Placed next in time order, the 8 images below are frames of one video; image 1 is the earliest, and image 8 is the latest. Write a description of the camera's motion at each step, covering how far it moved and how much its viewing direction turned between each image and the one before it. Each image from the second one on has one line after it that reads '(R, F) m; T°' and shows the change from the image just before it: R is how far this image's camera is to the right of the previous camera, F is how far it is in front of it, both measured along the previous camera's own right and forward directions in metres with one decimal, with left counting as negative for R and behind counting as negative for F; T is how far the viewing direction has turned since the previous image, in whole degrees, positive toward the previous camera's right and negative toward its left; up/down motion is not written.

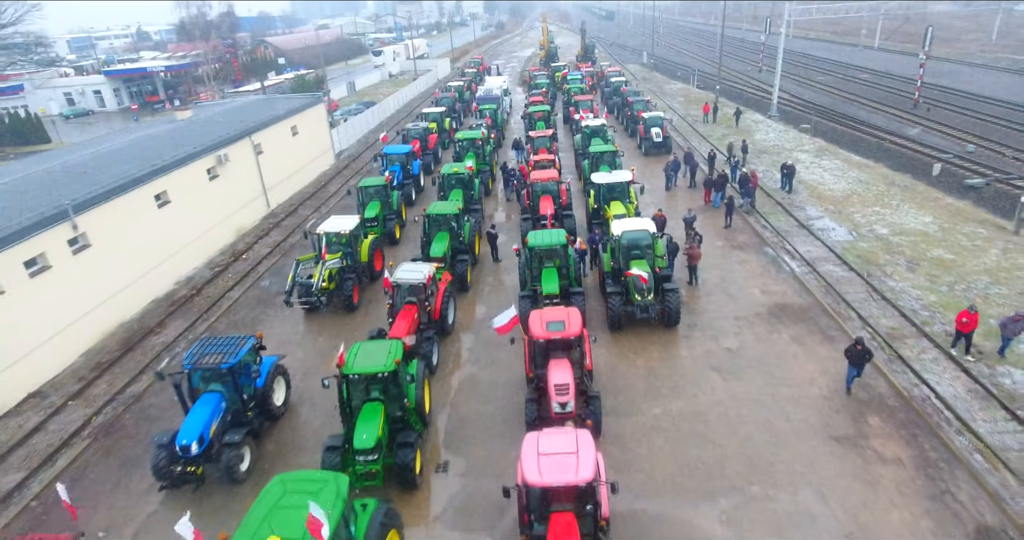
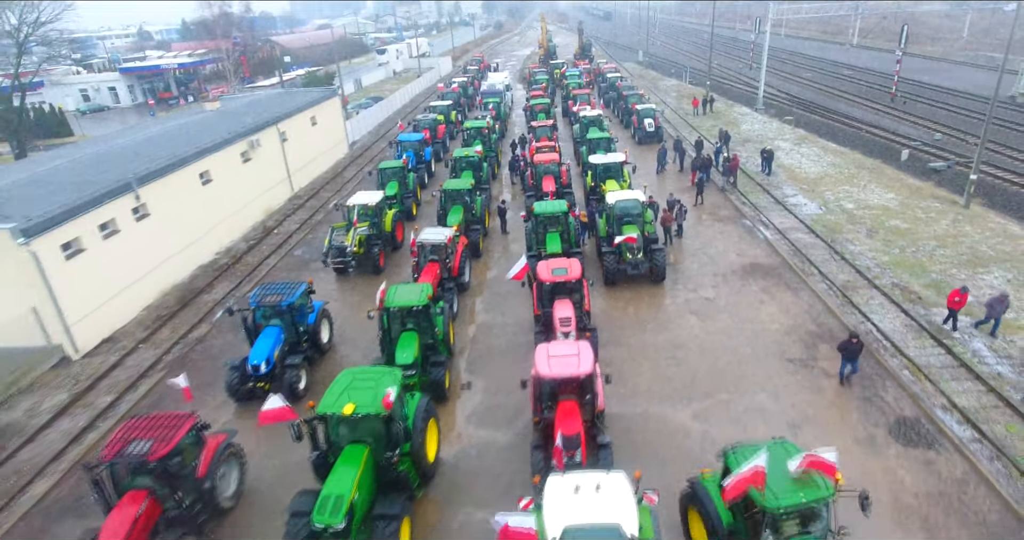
(-0.3, -1.9) m; 0°
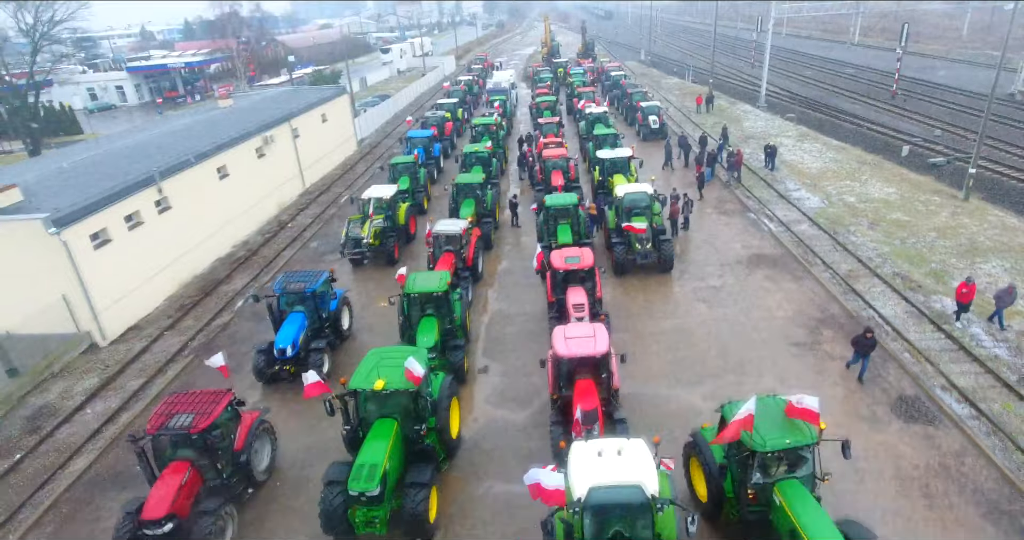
(-0.3, -0.4) m; 0°
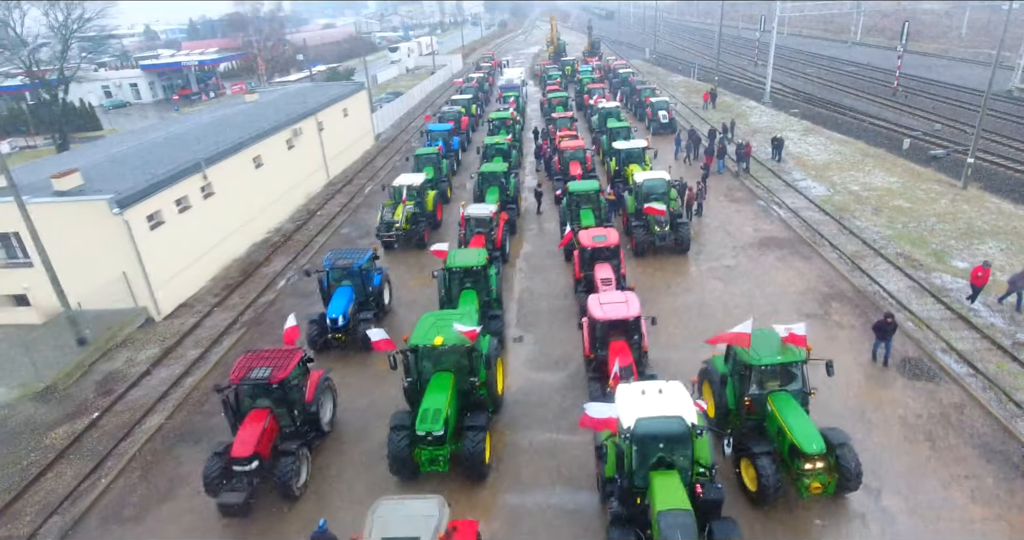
(-0.7, -0.9) m; 0°
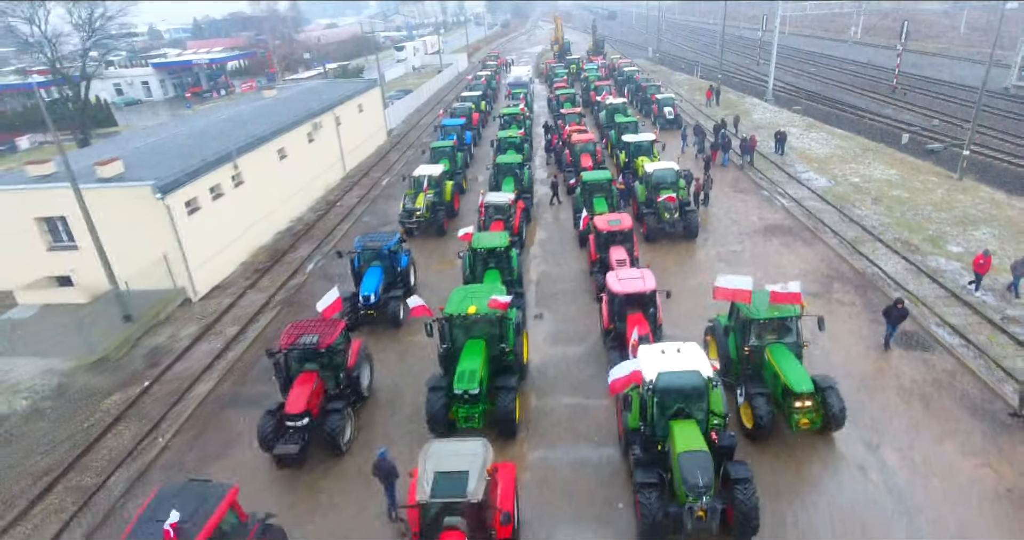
(-0.5, -0.8) m; 0°
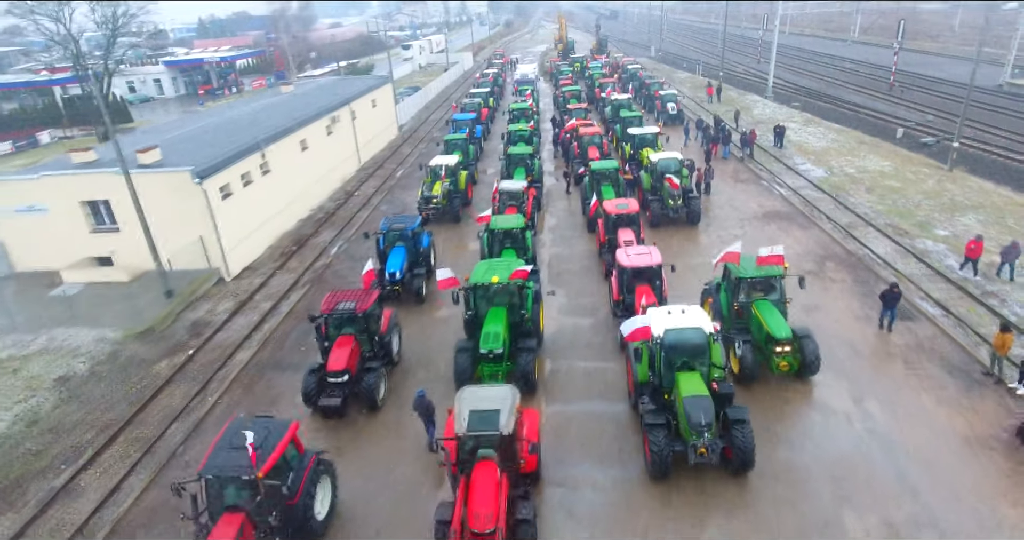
(-0.3, -1.0) m; 0°
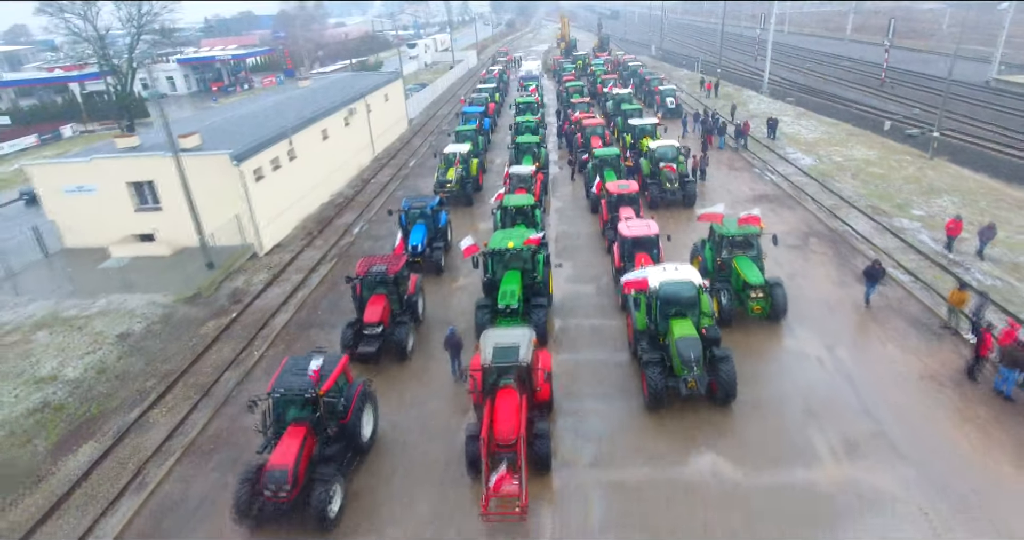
(-0.3, -1.4) m; 0°
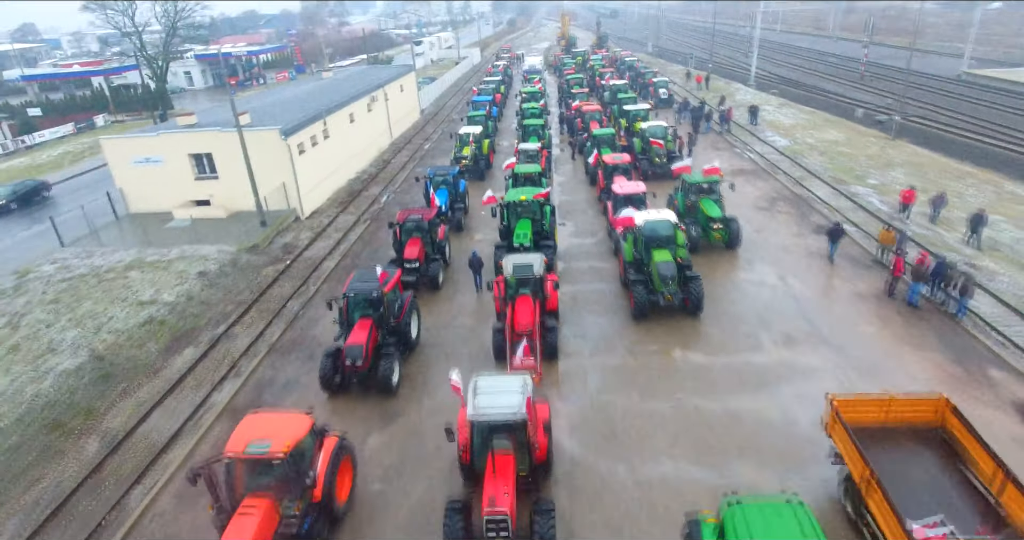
(-0.3, -2.7) m; 0°
